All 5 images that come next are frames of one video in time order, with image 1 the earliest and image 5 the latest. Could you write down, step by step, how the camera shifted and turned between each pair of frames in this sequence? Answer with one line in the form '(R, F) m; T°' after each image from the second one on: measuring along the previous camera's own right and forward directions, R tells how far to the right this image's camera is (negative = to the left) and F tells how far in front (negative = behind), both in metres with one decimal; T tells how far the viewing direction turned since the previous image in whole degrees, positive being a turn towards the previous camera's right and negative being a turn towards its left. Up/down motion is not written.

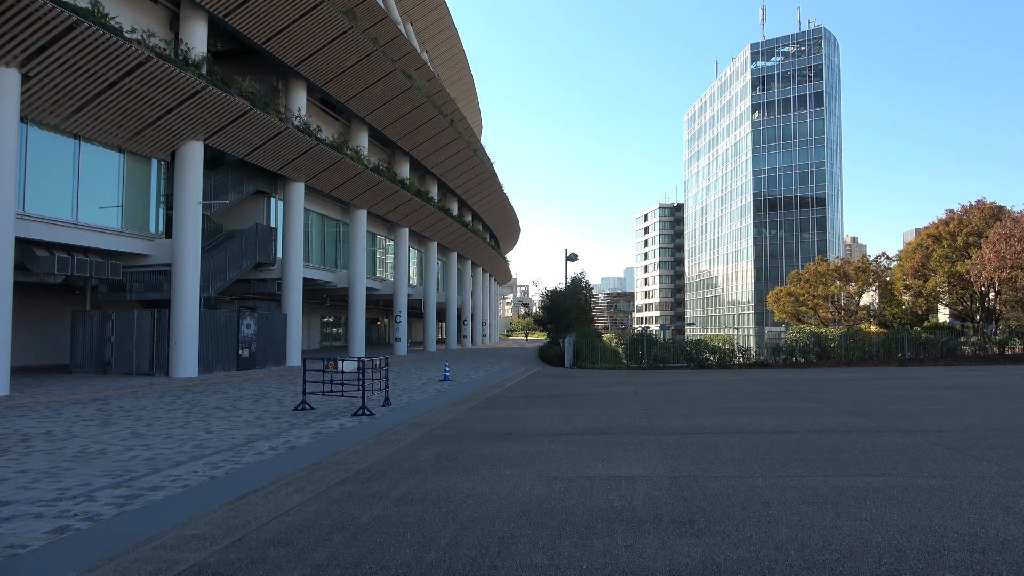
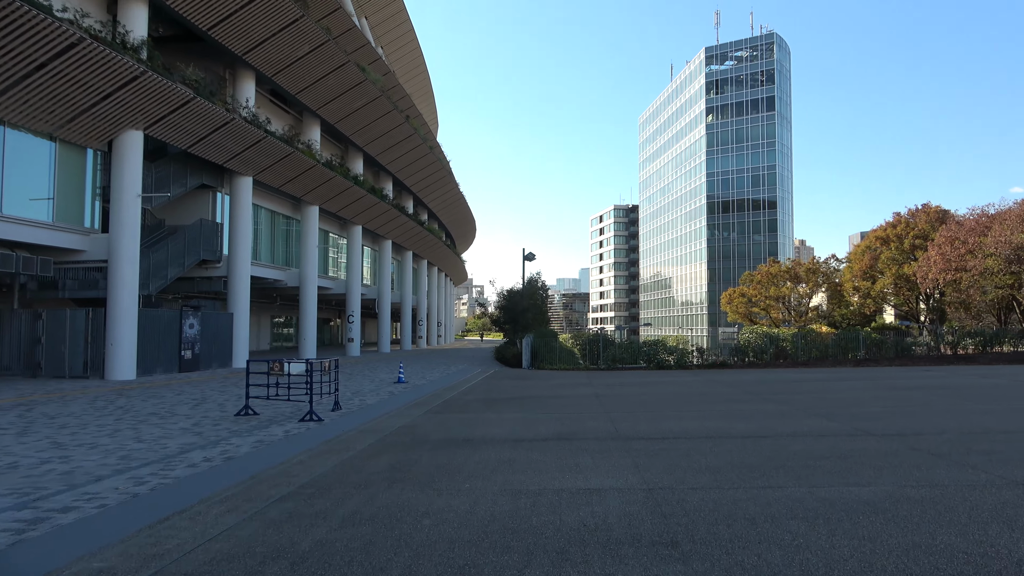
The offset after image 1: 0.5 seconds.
(0.0, +0.5) m; +3°
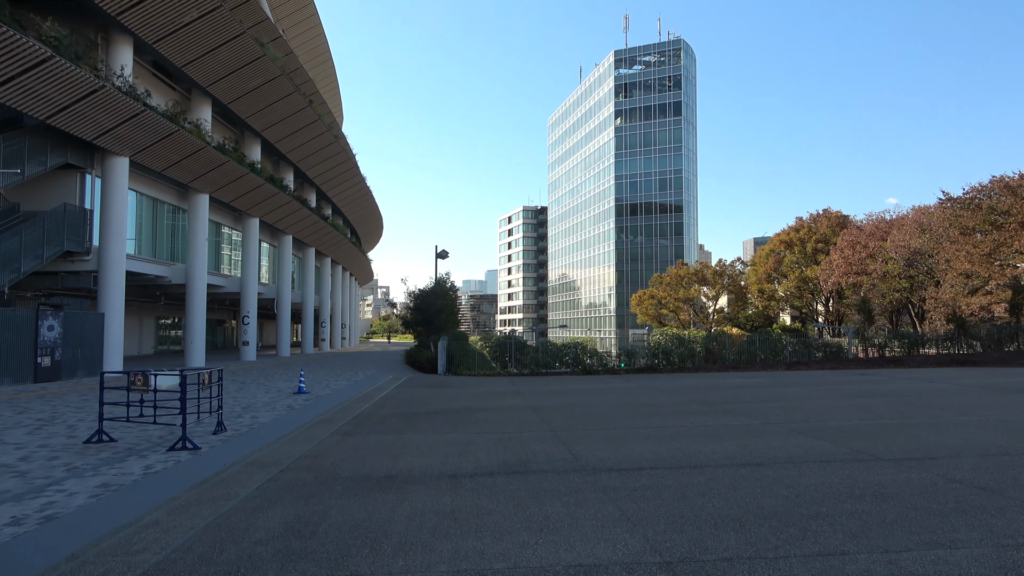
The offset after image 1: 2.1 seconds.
(-0.3, +1.7) m; +7°
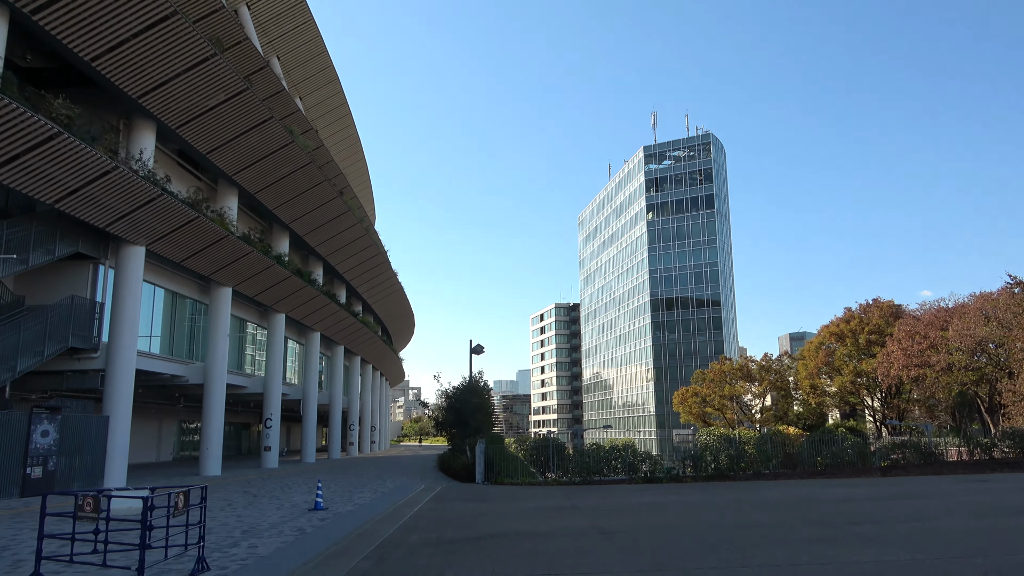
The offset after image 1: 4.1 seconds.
(-0.4, +2.0) m; -2°
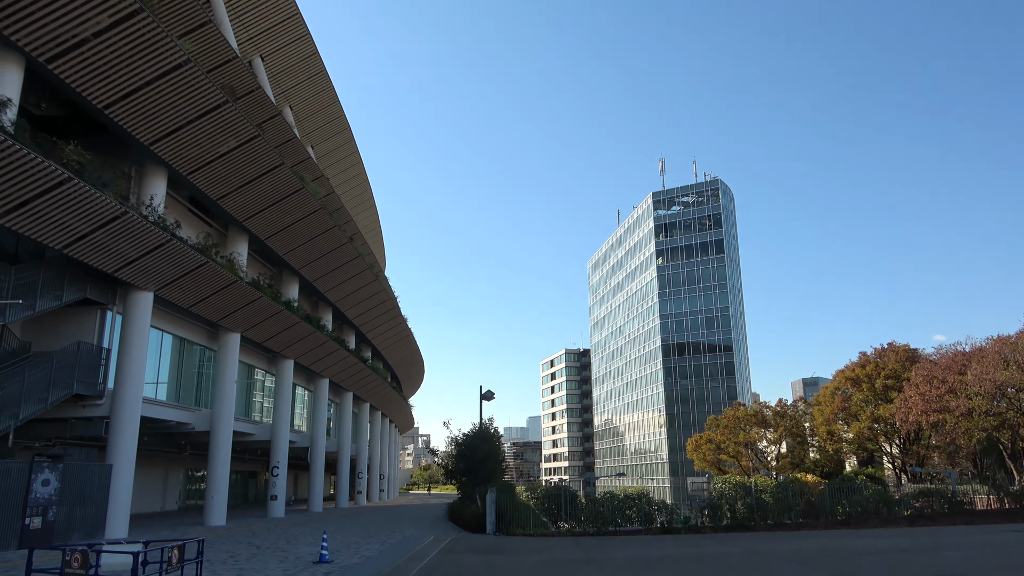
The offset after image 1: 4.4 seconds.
(0.0, +0.3) m; -1°
